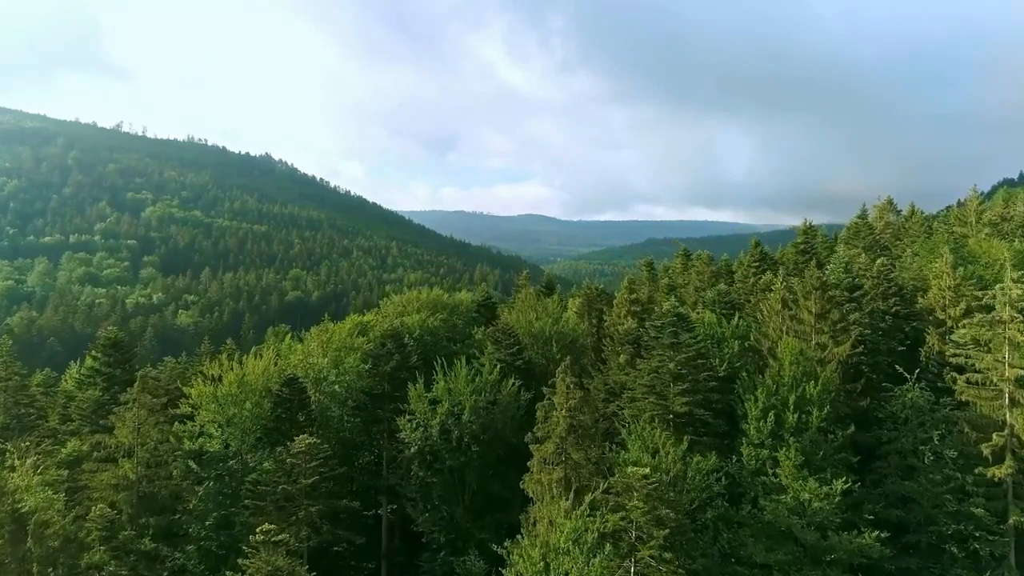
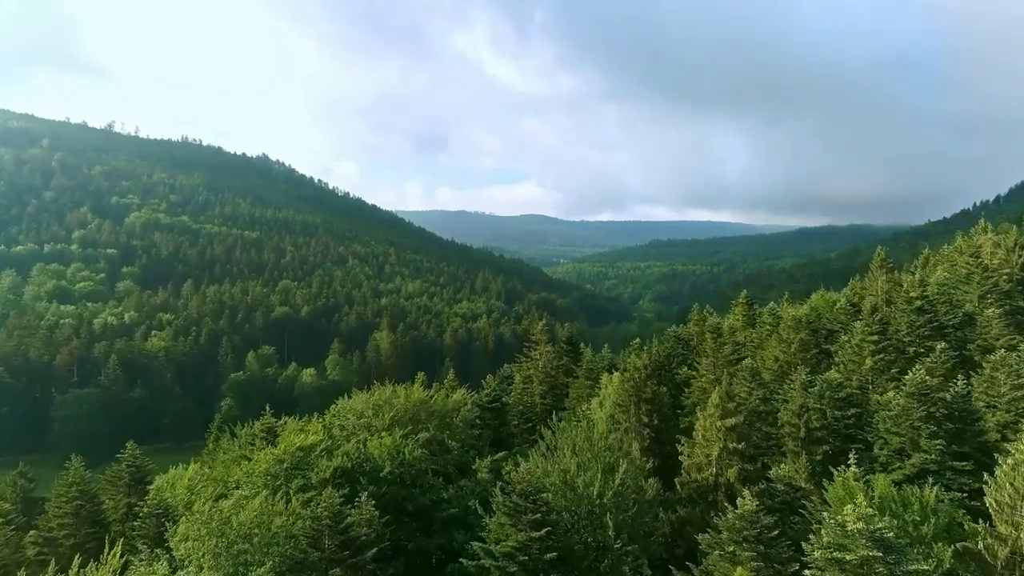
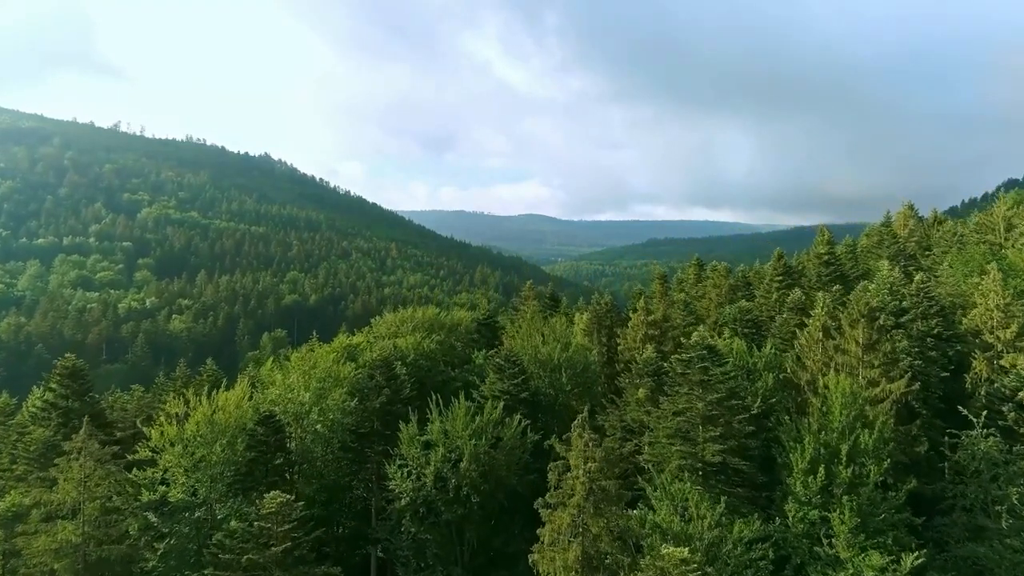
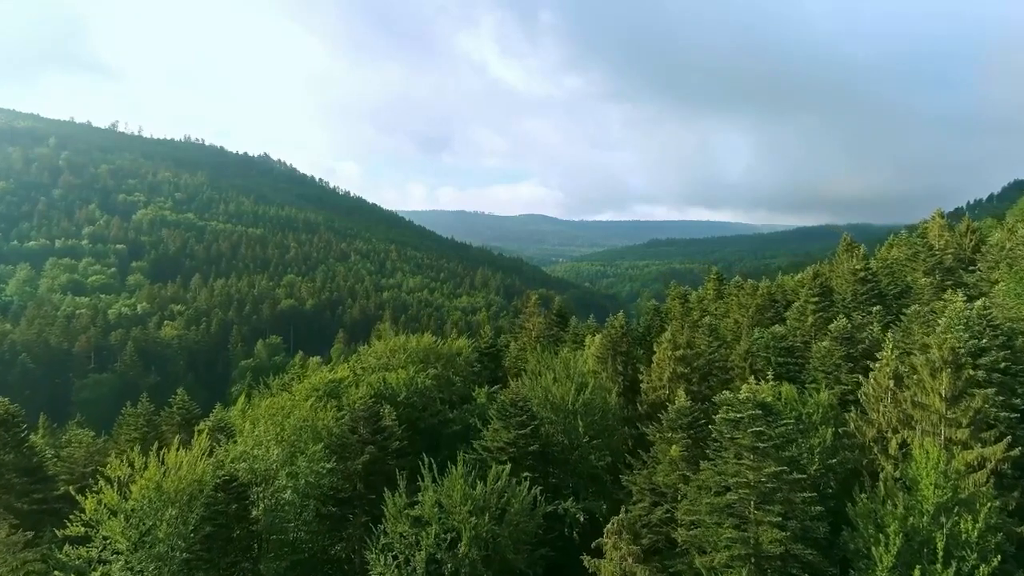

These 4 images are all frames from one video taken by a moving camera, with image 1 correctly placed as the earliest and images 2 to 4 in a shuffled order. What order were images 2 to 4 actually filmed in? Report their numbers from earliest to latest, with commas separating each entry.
3, 4, 2
